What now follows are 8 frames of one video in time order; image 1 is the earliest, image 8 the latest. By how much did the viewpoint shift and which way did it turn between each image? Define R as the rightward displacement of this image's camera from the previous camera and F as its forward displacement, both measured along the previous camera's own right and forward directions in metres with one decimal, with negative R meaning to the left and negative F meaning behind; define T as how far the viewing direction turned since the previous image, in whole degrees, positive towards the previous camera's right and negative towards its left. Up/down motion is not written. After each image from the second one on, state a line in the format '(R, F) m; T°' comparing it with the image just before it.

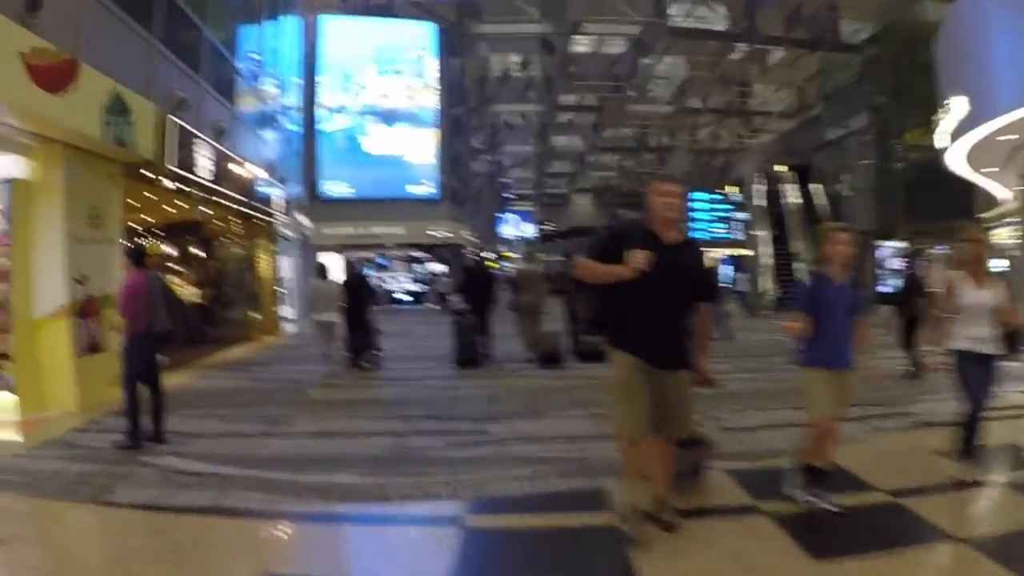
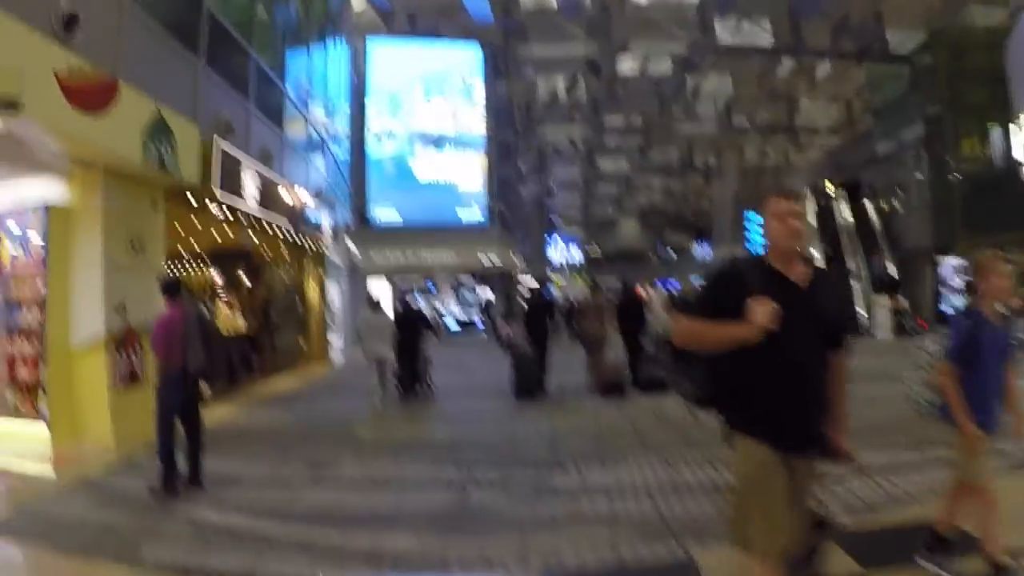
(-0.1, +0.6) m; -3°
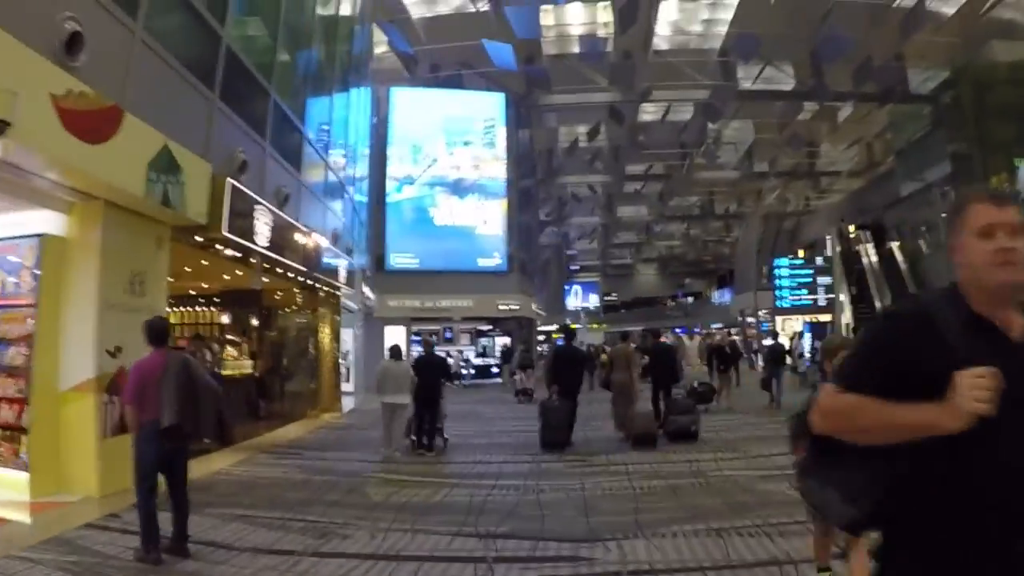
(-0.1, +0.7) m; -1°
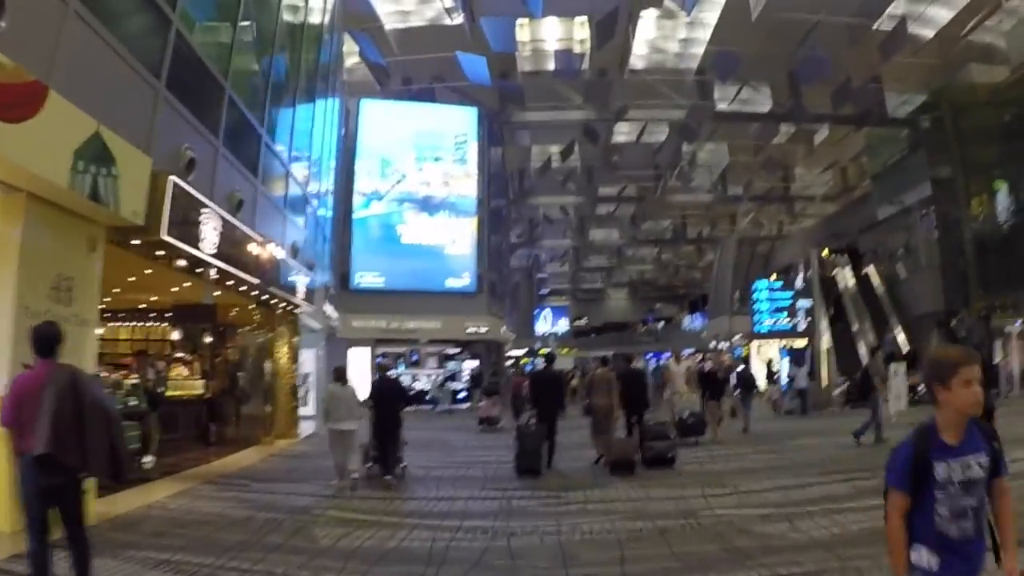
(0.0, +0.9) m; +2°
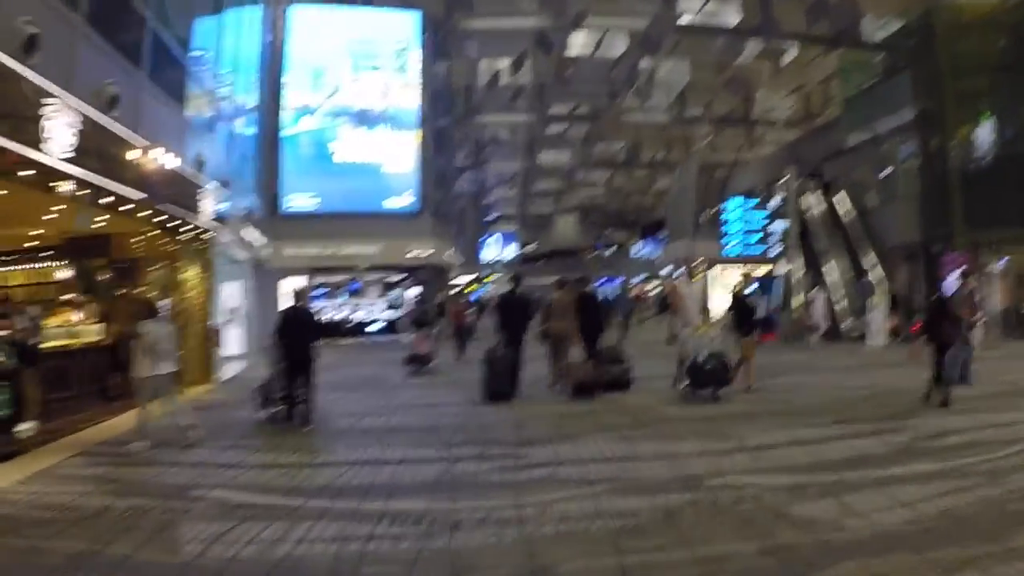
(0.0, +2.1) m; +3°
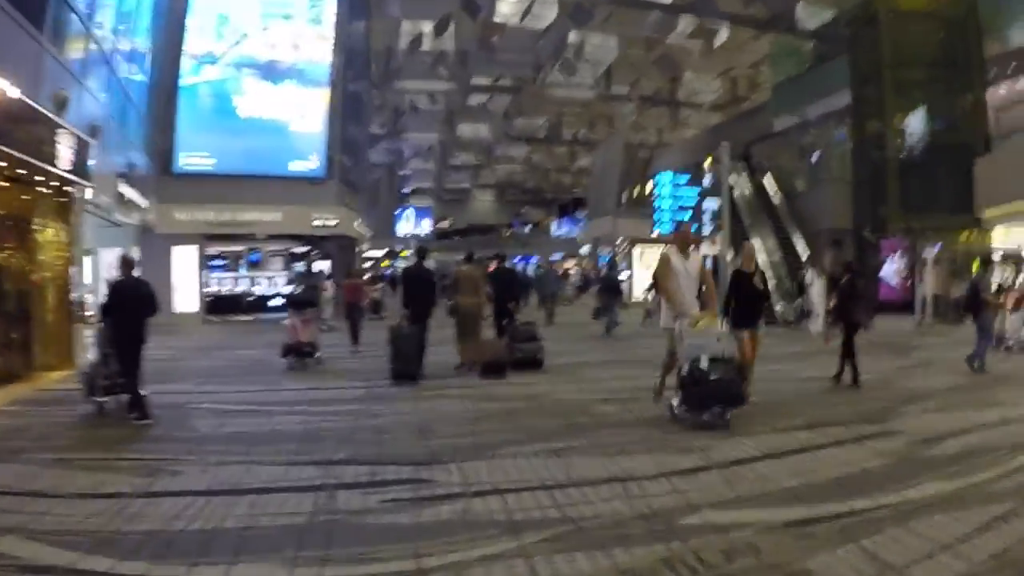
(+0.1, +1.6) m; +6°
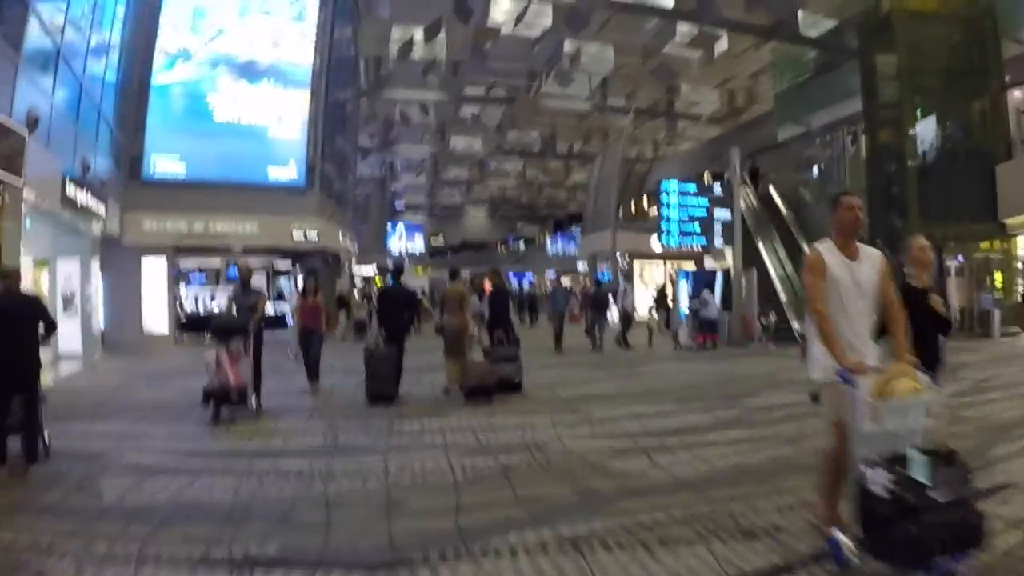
(0.0, +1.7) m; 0°
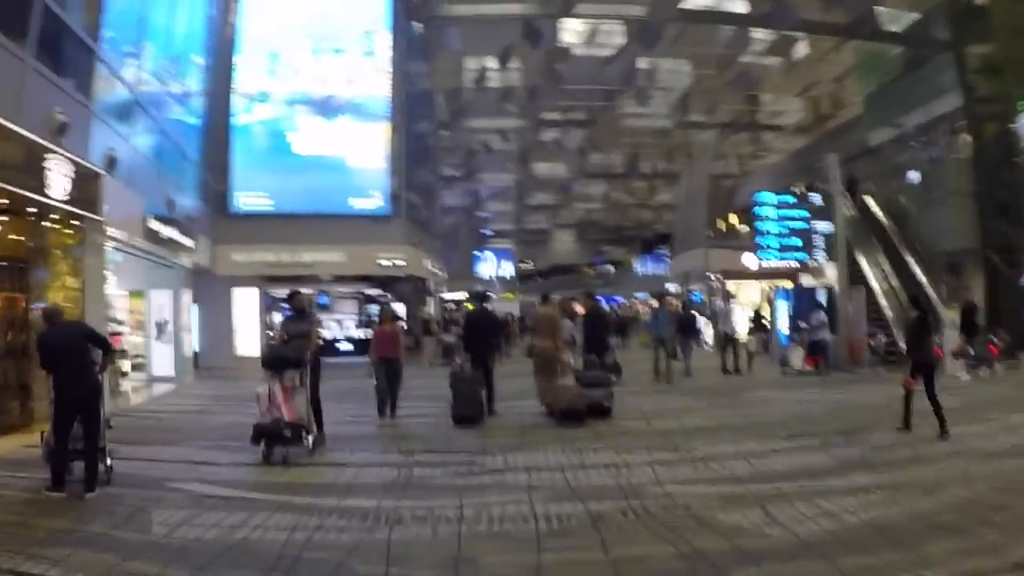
(0.0, +0.9) m; -6°
